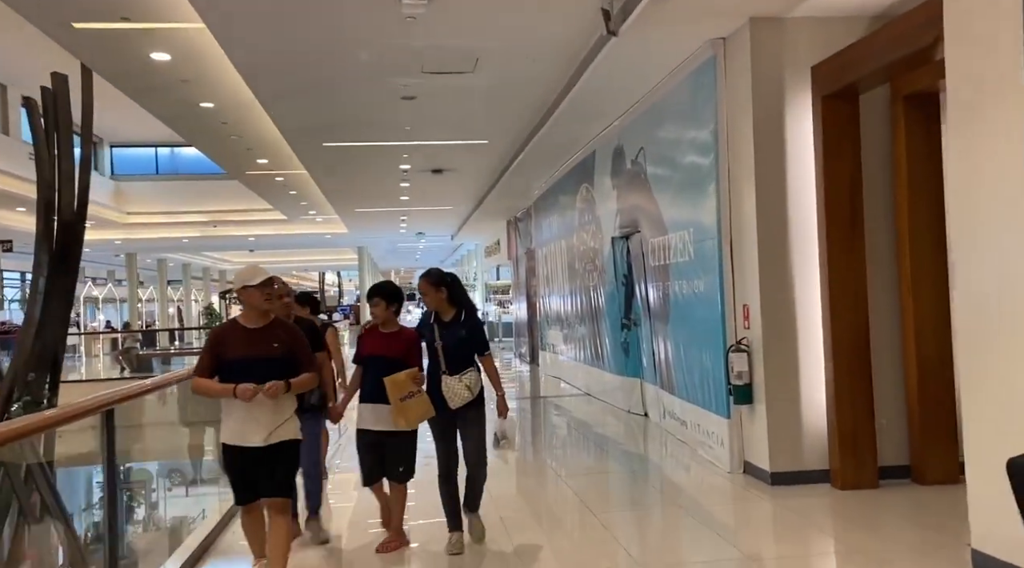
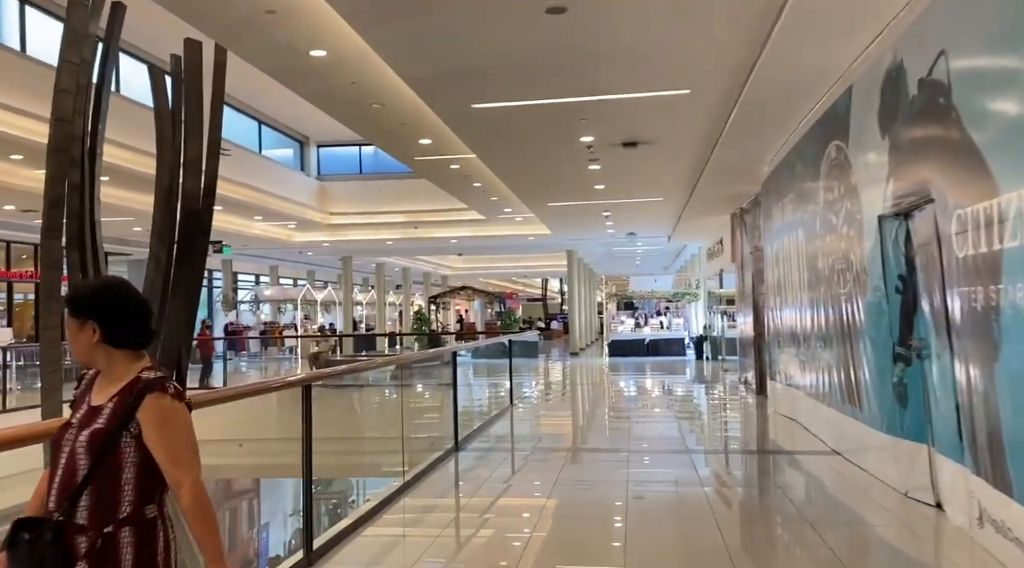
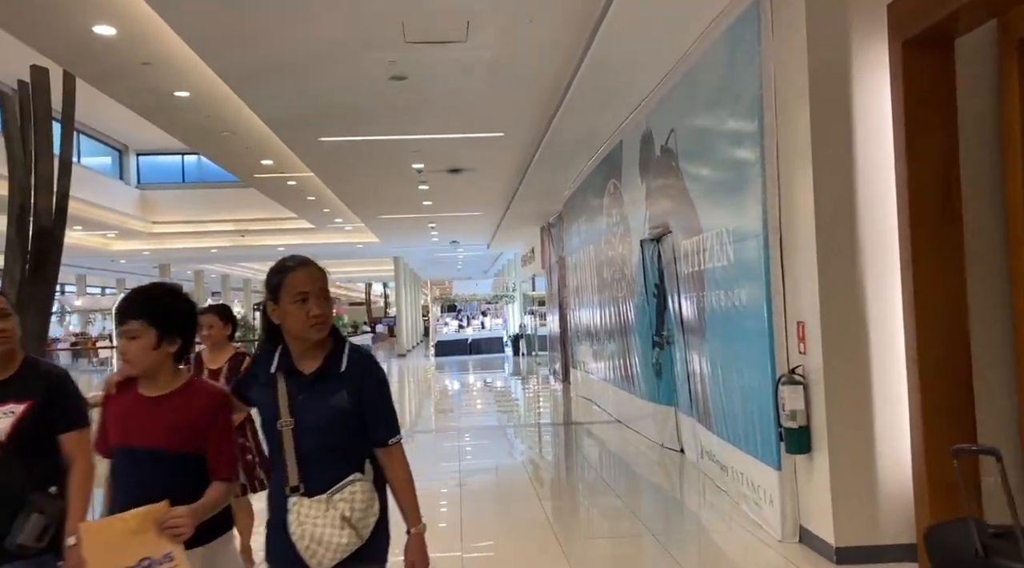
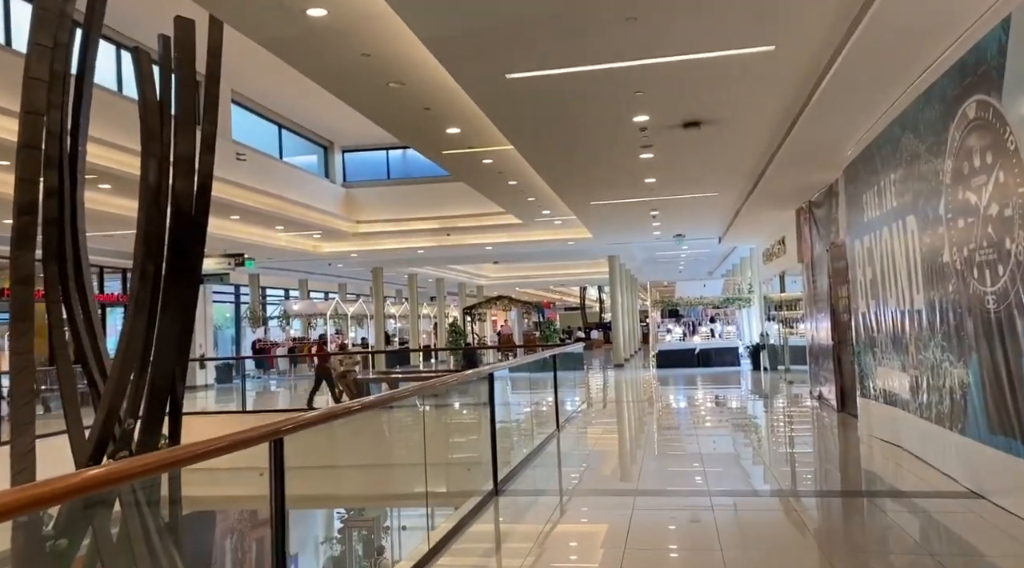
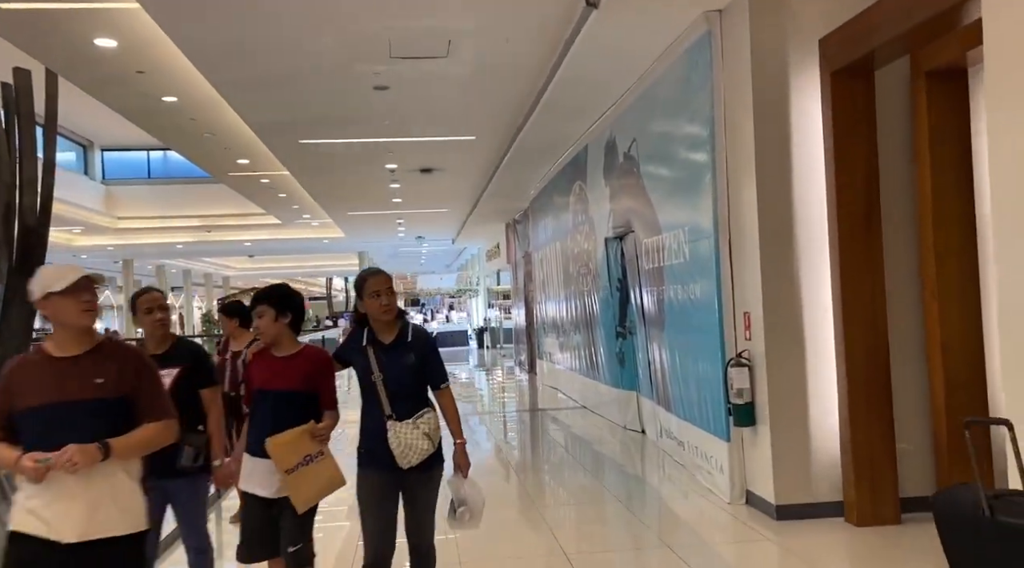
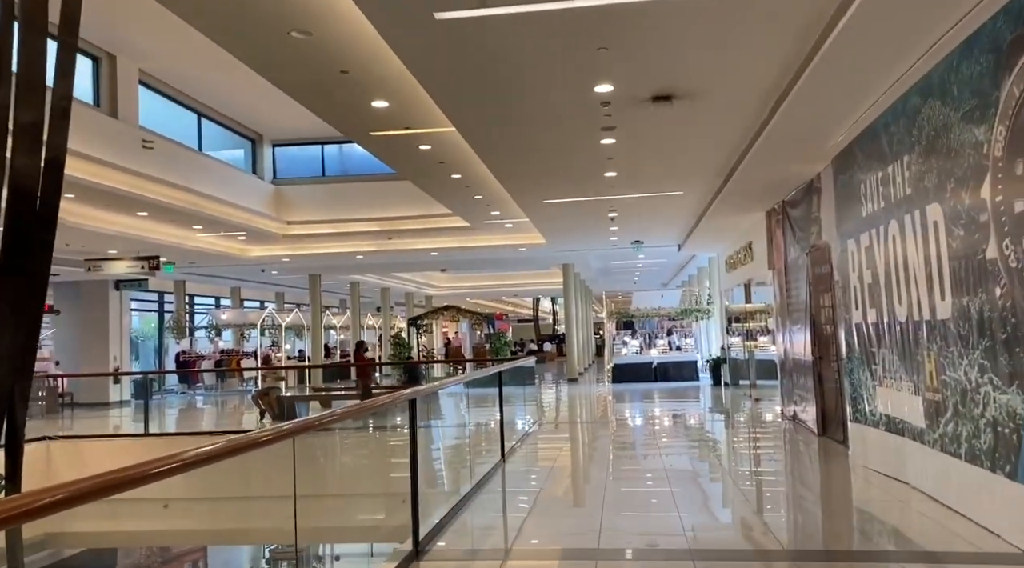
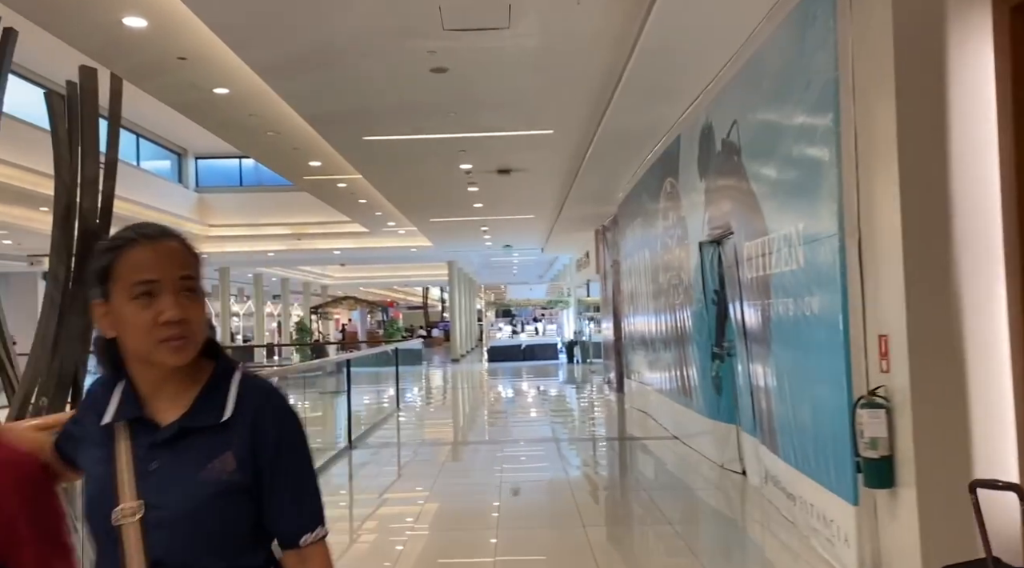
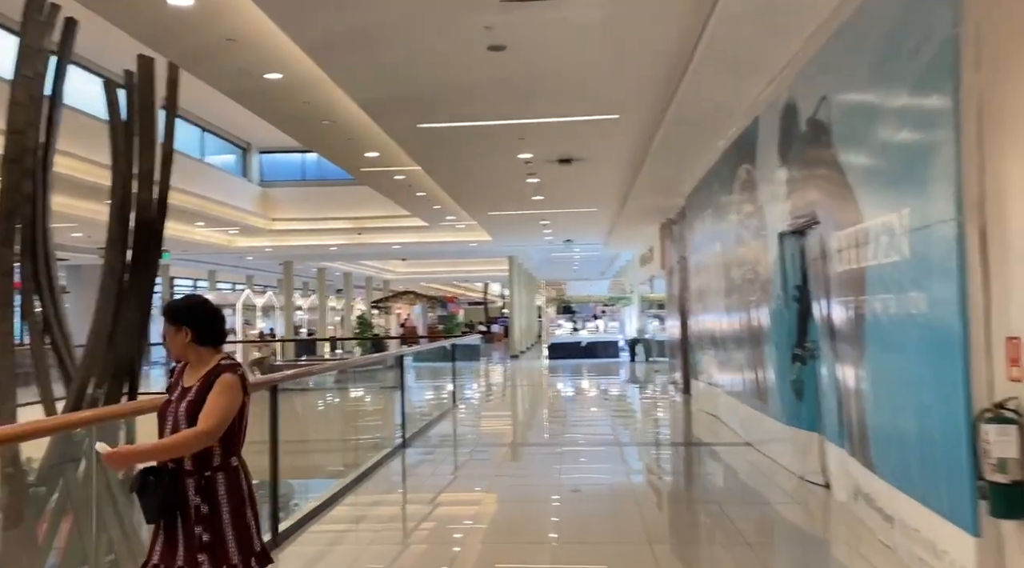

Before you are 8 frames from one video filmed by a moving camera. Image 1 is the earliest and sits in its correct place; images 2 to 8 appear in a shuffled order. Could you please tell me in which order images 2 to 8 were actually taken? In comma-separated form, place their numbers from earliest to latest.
5, 3, 7, 8, 2, 4, 6
